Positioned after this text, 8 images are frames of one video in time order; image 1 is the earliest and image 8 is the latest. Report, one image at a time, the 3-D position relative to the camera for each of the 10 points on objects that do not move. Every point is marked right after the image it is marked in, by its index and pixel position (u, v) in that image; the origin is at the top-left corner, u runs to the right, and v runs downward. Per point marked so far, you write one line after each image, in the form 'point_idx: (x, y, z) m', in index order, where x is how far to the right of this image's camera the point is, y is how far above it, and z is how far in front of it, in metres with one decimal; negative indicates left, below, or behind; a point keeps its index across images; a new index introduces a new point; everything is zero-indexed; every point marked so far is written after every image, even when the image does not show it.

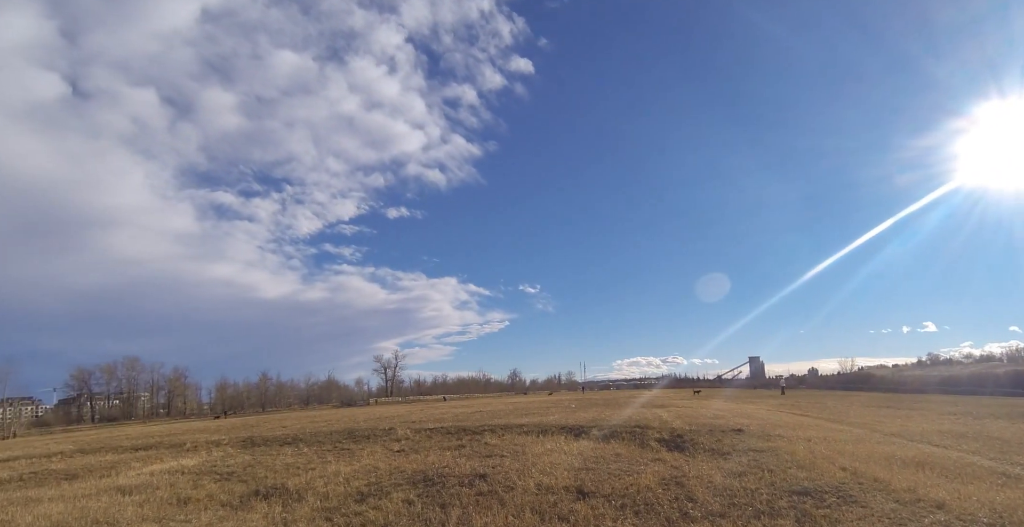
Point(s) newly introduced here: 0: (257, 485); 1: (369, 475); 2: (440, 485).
0: (-6.9, -6.3, +15.3) m
1: (-3.9, -6.1, +15.7) m
2: (-1.9, -6.3, +15.3) m
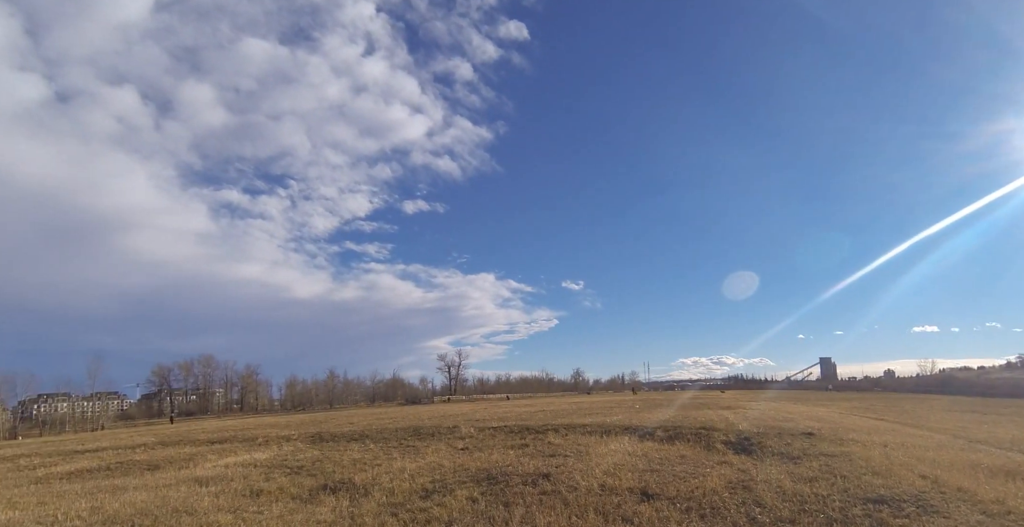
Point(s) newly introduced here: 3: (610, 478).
0: (-5.1, -6.2, +15.5) m
1: (-2.1, -6.1, +15.7) m
2: (-0.2, -6.2, +15.2) m
3: (+2.9, -6.3, +15.9) m
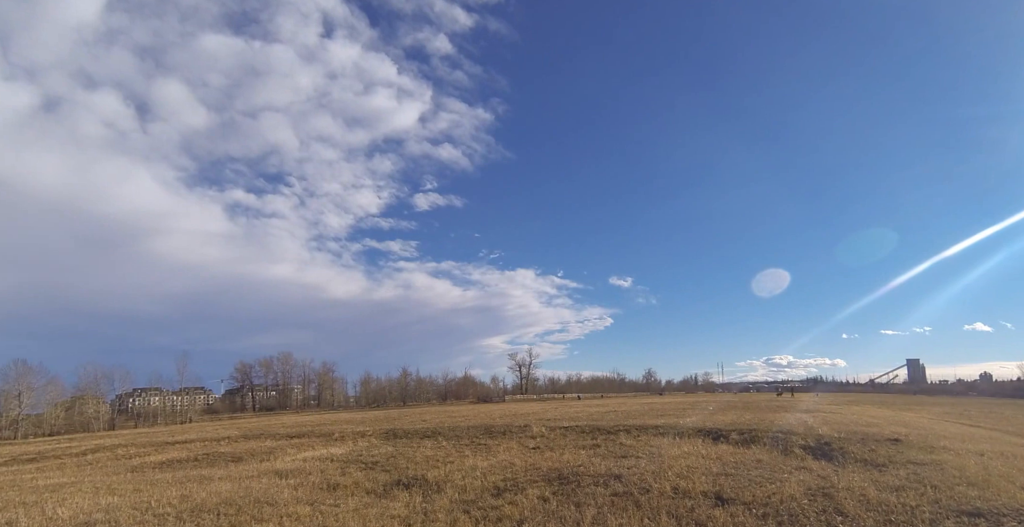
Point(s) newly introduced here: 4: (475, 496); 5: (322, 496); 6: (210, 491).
0: (-3.2, -6.2, +15.7) m
1: (-0.1, -6.0, +15.7) m
2: (+1.8, -6.1, +15.0) m
3: (+4.9, -6.2, +15.5) m
4: (-0.9, -6.2, +14.3) m
5: (-5.0, -6.2, +14.4) m
6: (-8.3, -6.3, +14.9) m
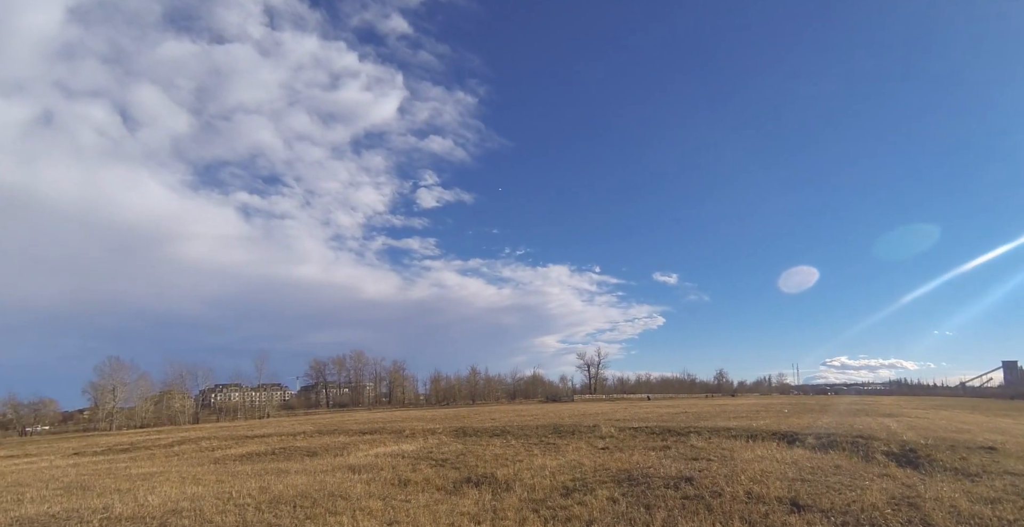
0: (-1.2, -6.1, +15.8) m
1: (+1.8, -5.9, +15.5) m
2: (+3.6, -6.1, +14.7) m
3: (+6.7, -6.1, +14.9) m
4: (+0.9, -6.1, +14.3) m
5: (-3.2, -6.2, +14.7) m
6: (-6.4, -6.3, +15.4) m
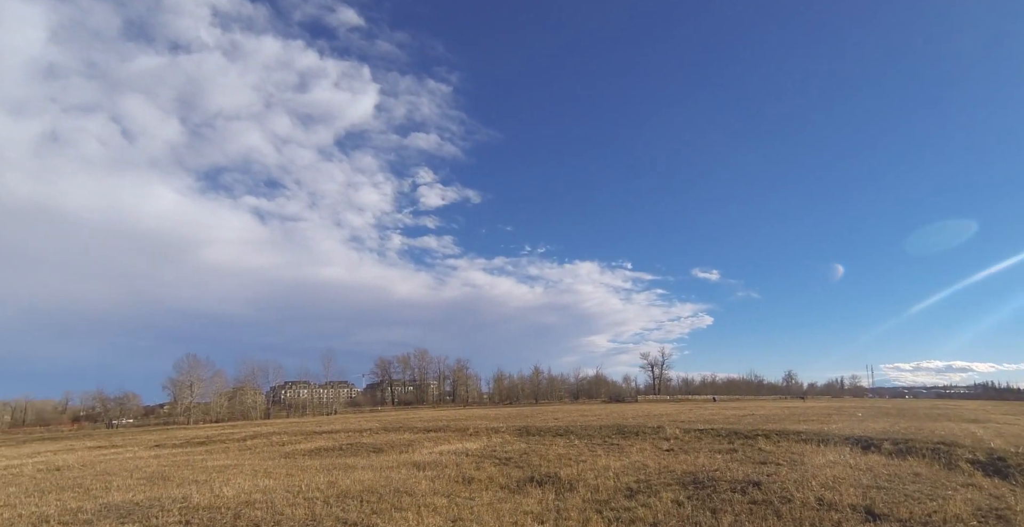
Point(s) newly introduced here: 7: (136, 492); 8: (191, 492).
0: (+0.5, -6.1, +15.9) m
1: (+3.5, -5.9, +15.3) m
2: (+5.3, -6.0, +14.4) m
3: (+8.4, -6.1, +14.4) m
4: (+2.5, -6.1, +14.2) m
5: (-1.5, -6.2, +14.9) m
6: (-4.6, -6.3, +15.8) m
7: (-11.7, -7.1, +16.9) m
8: (-9.6, -6.9, +16.2) m
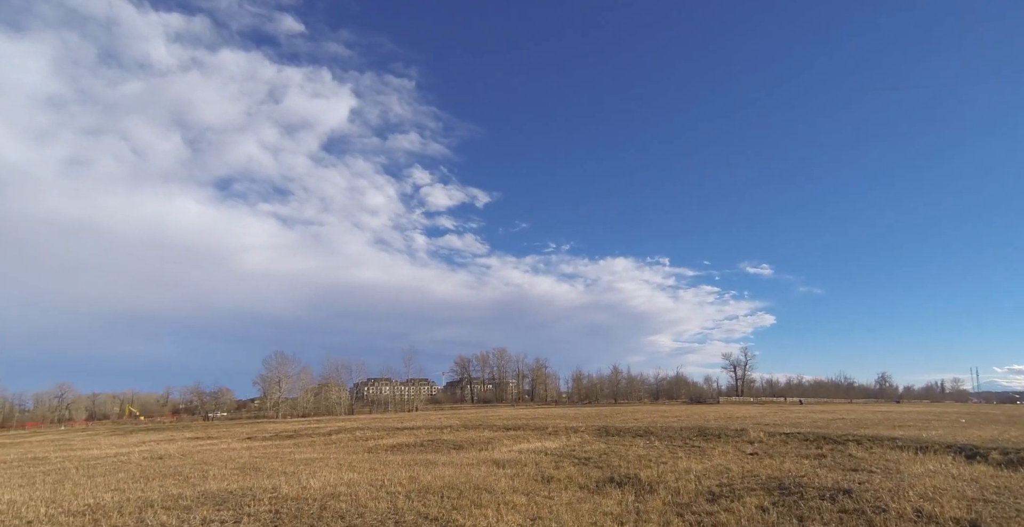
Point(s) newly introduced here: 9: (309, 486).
0: (+2.7, -6.1, +15.8) m
1: (+5.7, -5.9, +15.0) m
2: (+7.4, -6.0, +13.9) m
3: (+10.5, -6.0, +13.7) m
4: (+4.6, -6.1, +13.9) m
5: (+0.6, -6.2, +15.0) m
6: (-2.4, -6.3, +16.2) m
7: (-9.3, -7.2, +17.9) m
8: (-7.3, -6.9, +17.1) m
9: (-6.3, -6.8, +16.7) m
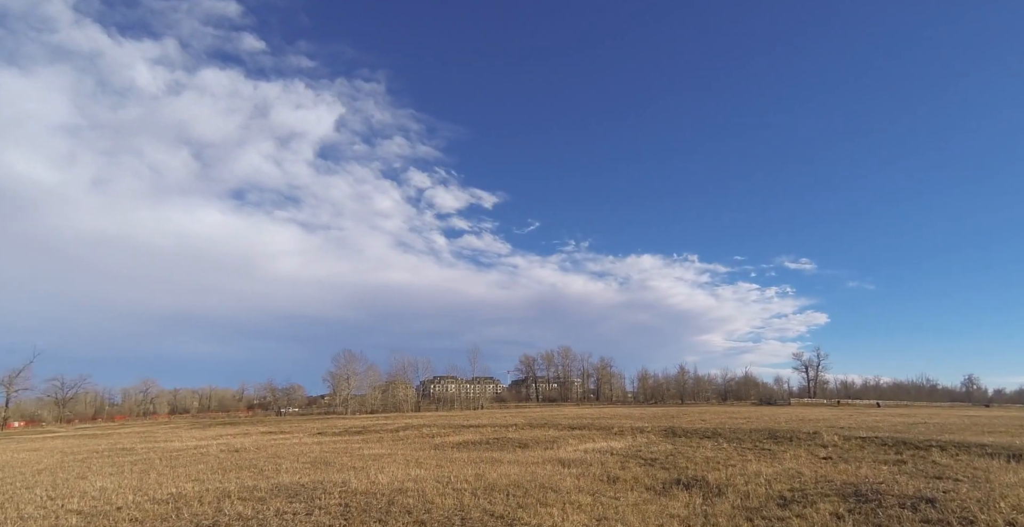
0: (+4.6, -6.1, +15.7) m
1: (+7.4, -5.9, +14.7) m
2: (+9.0, -5.9, +13.4) m
3: (+12.1, -6.0, +12.9) m
4: (+6.2, -6.1, +13.7) m
5: (+2.4, -6.2, +15.0) m
6: (-0.5, -6.4, +16.5) m
7: (-7.3, -7.3, +18.7) m
8: (-5.4, -7.0, +17.7) m
9: (-4.3, -6.9, +17.2) m
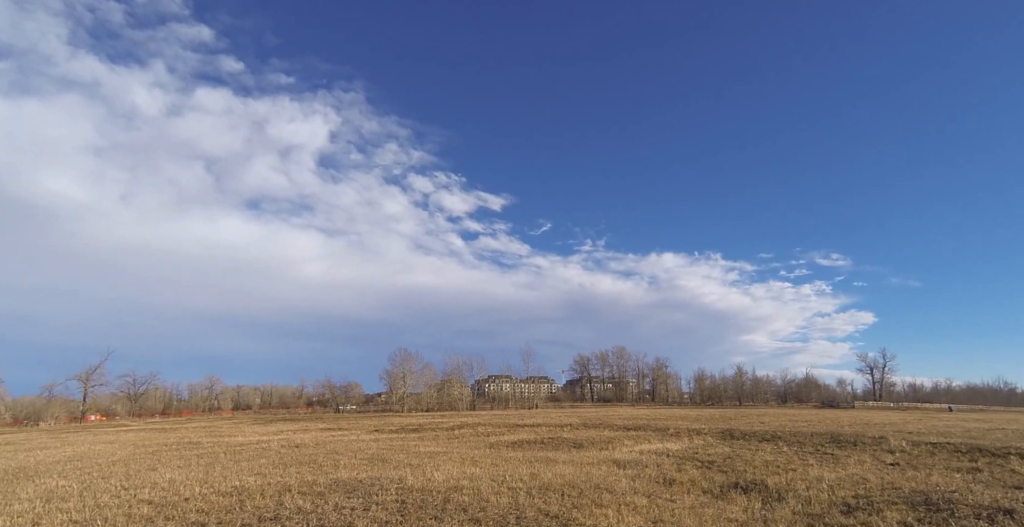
0: (+6.1, -6.1, +15.5) m
1: (+8.9, -5.9, +14.3) m
2: (+10.4, -5.9, +13.0) m
3: (+13.5, -6.0, +12.2) m
4: (+7.7, -6.1, +13.4) m
5: (+3.9, -6.3, +15.0) m
6: (+1.1, -6.4, +16.6) m
7: (-5.5, -7.4, +19.2) m
8: (-3.6, -7.1, +18.1) m
9: (-2.6, -7.0, +17.6) m
